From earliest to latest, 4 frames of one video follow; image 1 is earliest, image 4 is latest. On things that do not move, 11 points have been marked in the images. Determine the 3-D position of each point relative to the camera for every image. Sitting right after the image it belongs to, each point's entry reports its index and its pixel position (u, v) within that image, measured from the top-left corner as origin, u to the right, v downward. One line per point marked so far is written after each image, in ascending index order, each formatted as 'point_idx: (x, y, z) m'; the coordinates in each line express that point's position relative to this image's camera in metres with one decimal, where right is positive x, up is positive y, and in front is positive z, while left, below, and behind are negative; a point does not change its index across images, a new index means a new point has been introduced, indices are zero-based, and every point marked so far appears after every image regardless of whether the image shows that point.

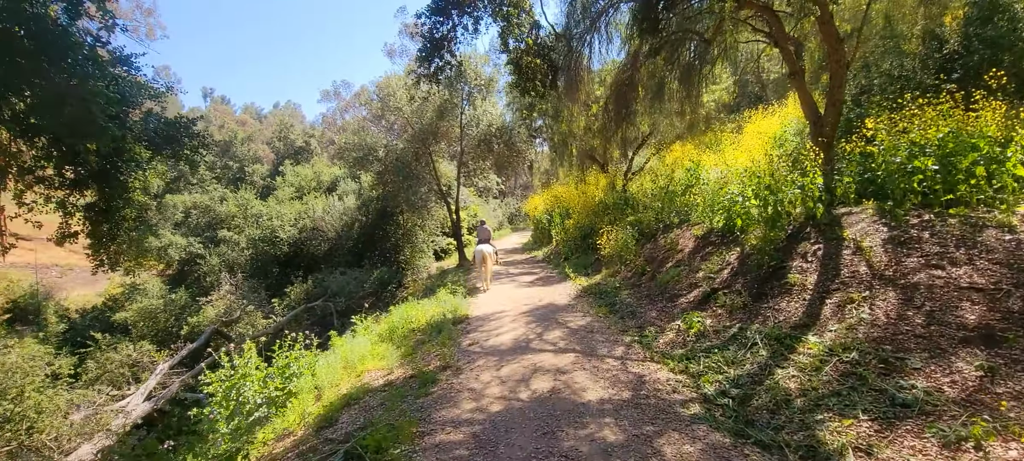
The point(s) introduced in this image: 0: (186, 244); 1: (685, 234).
0: (-10.5, -0.4, +16.2) m
1: (+3.1, -0.1, +8.9) m
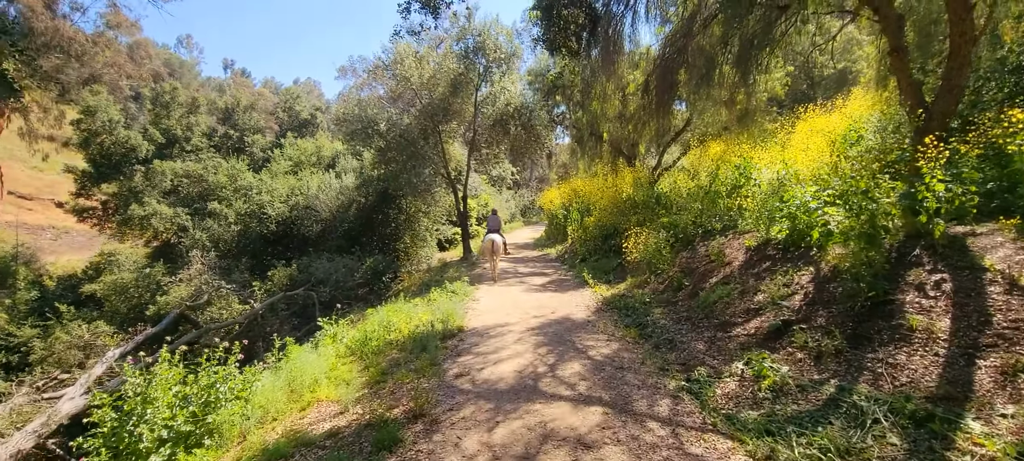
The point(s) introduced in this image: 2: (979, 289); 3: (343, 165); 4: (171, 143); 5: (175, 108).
0: (-10.1, +0.5, +15.0) m
1: (+3.2, -0.2, +7.4) m
2: (+3.5, -0.4, +3.8) m
3: (-5.2, +2.0, +15.4) m
4: (-12.3, +3.1, +18.2) m
5: (-12.9, +4.7, +19.2) m
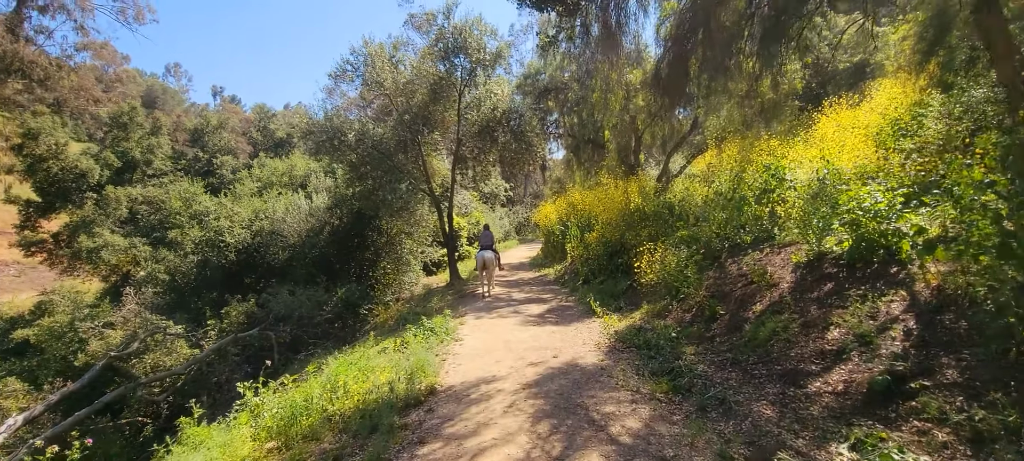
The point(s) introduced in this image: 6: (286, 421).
0: (-10.3, -0.4, +13.5) m
1: (+3.1, -0.4, +6.0) m
2: (+3.4, -0.5, +2.3) m
3: (-5.4, +1.3, +14.0) m
4: (-12.6, +2.1, +16.8) m
5: (-13.2, +3.6, +17.8) m
6: (-1.7, -1.4, +3.8) m
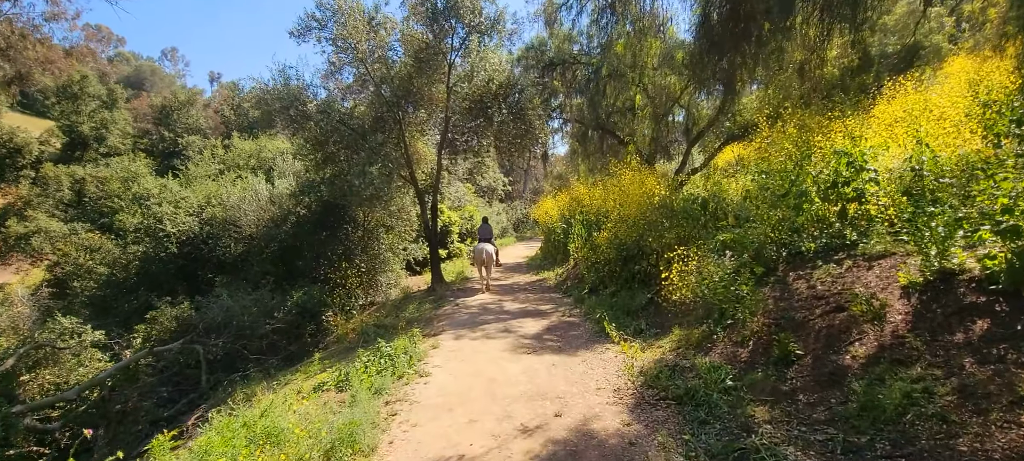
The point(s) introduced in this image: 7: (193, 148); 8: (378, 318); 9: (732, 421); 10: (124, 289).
0: (-10.4, 0.0, +11.7) m
1: (+3.0, -0.4, +4.3) m
2: (+3.3, -0.5, +0.6) m
3: (-5.5, +1.5, +12.3) m
4: (-12.7, +2.5, +15.0) m
5: (-13.3, +4.0, +16.0) m
6: (-1.8, -1.3, +2.0) m
7: (-10.7, +2.8, +17.3) m
8: (-2.1, -1.3, +7.8) m
9: (+1.5, -1.3, +3.3) m
10: (-7.7, -1.2, +10.1) m
